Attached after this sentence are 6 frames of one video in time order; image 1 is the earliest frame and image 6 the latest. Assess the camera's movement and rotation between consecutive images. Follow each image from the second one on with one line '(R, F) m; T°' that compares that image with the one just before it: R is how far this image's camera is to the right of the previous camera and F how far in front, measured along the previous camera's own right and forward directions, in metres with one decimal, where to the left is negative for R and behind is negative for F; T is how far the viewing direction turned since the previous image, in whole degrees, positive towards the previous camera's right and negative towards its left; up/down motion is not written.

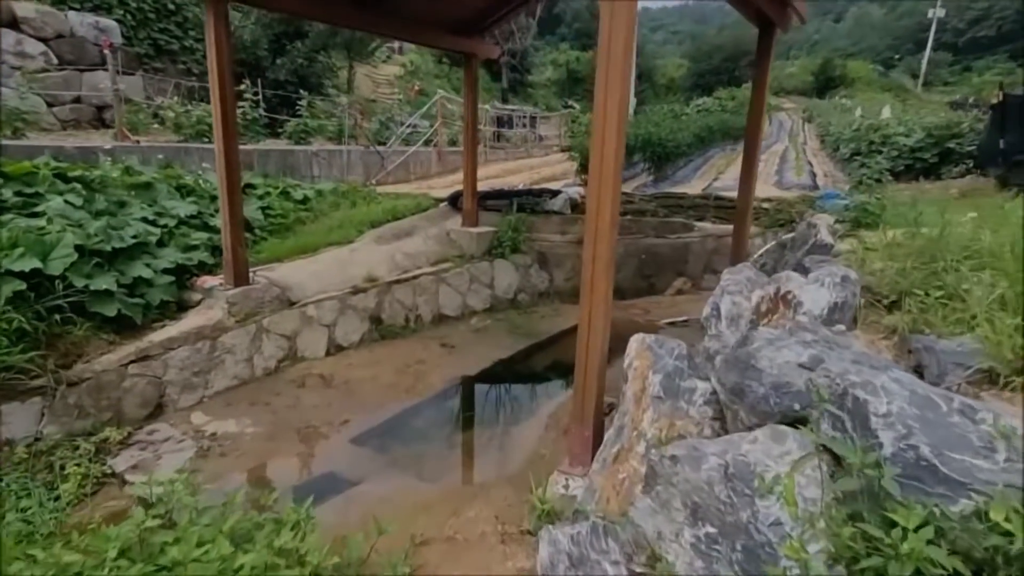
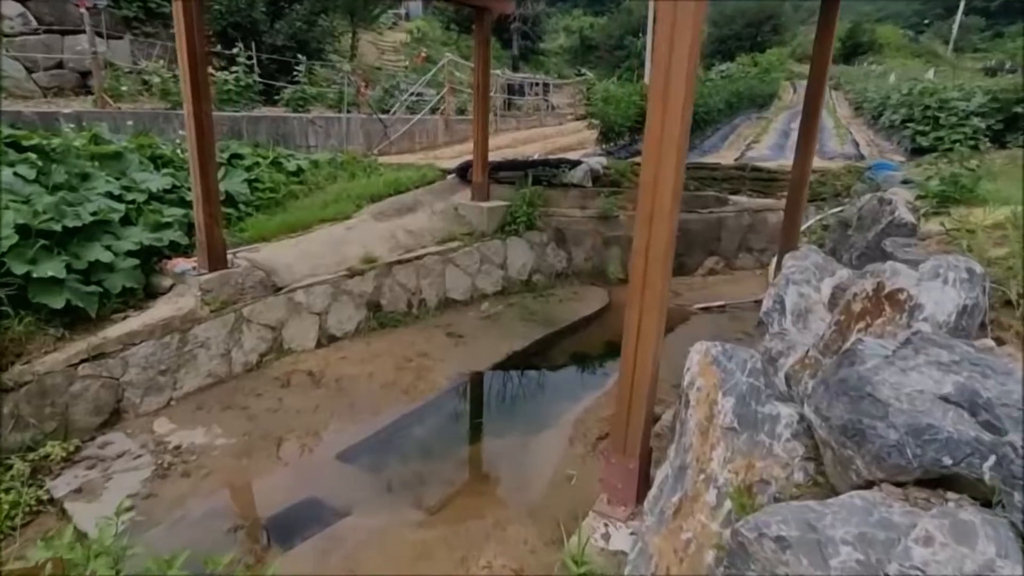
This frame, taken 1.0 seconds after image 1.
(-0.1, +0.6) m; -1°
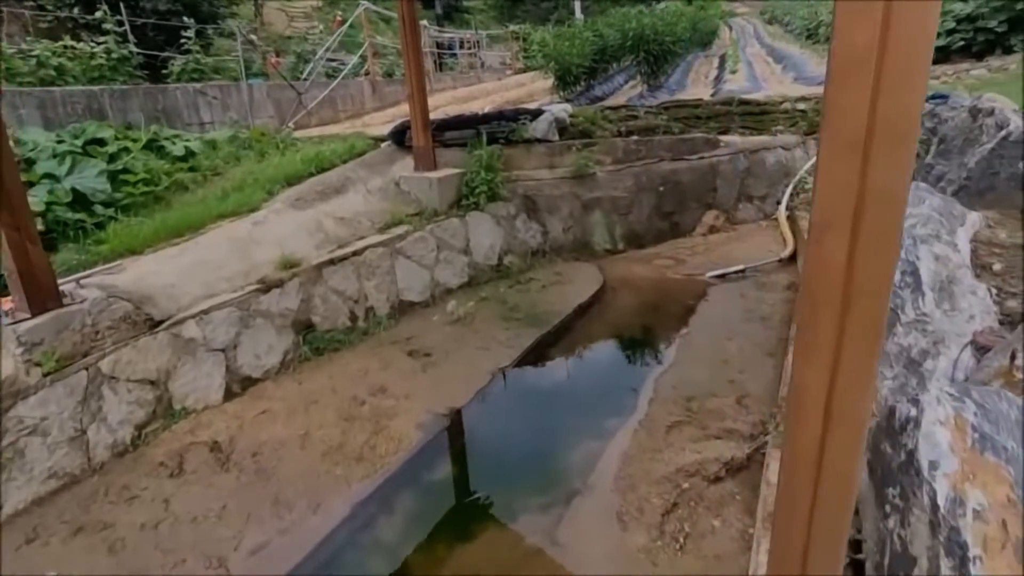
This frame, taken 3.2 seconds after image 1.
(-0.1, +1.1) m; +5°
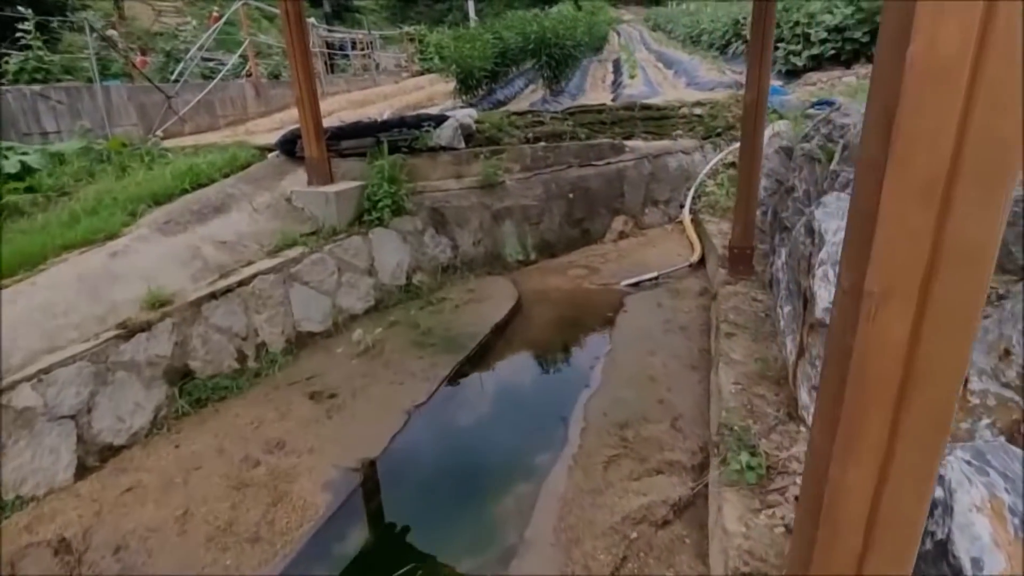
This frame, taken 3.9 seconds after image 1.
(0.0, +0.3) m; +9°
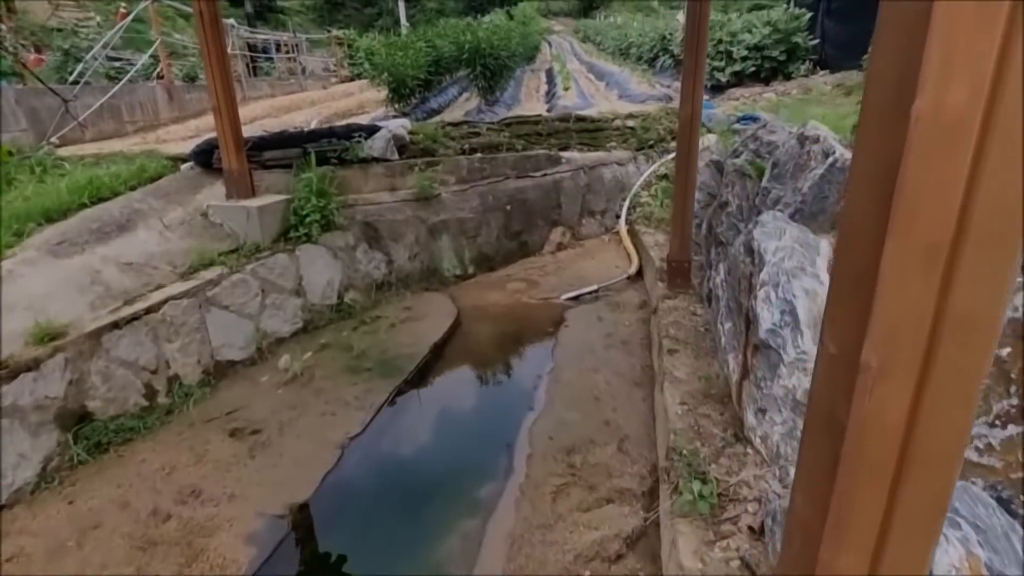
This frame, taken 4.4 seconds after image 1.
(0.0, +0.1) m; +6°
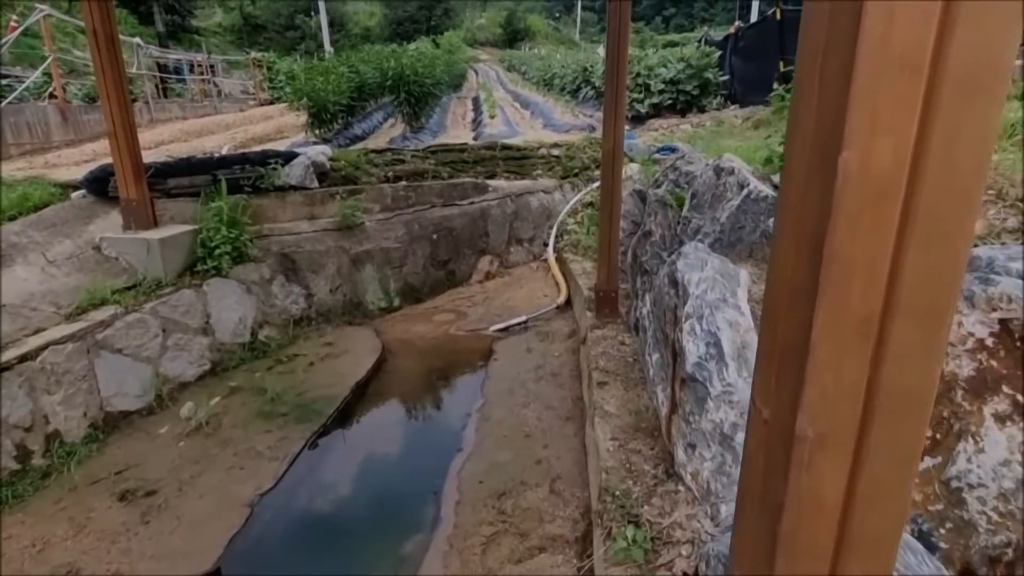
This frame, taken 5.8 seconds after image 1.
(0.0, +0.1) m; +7°
